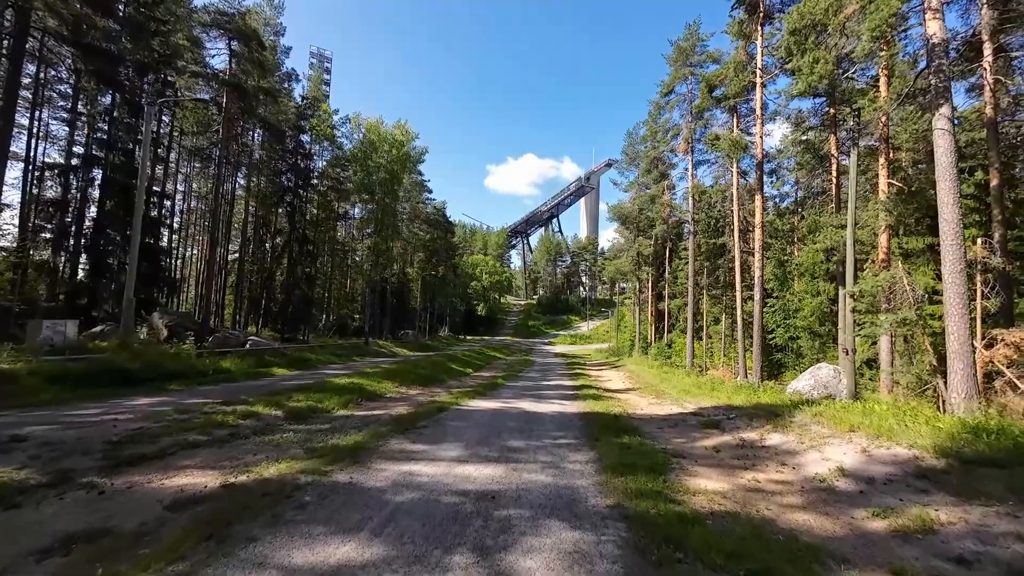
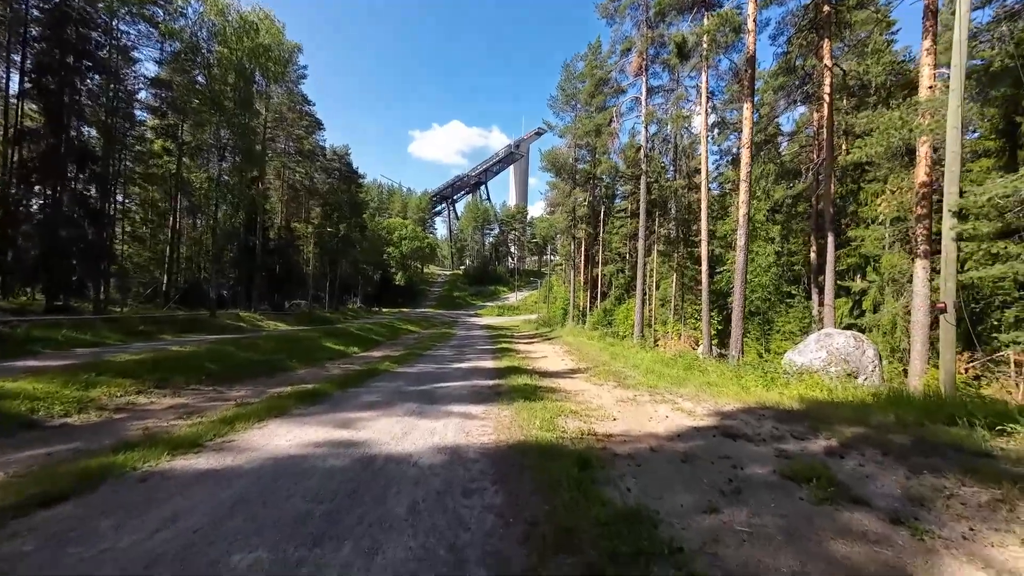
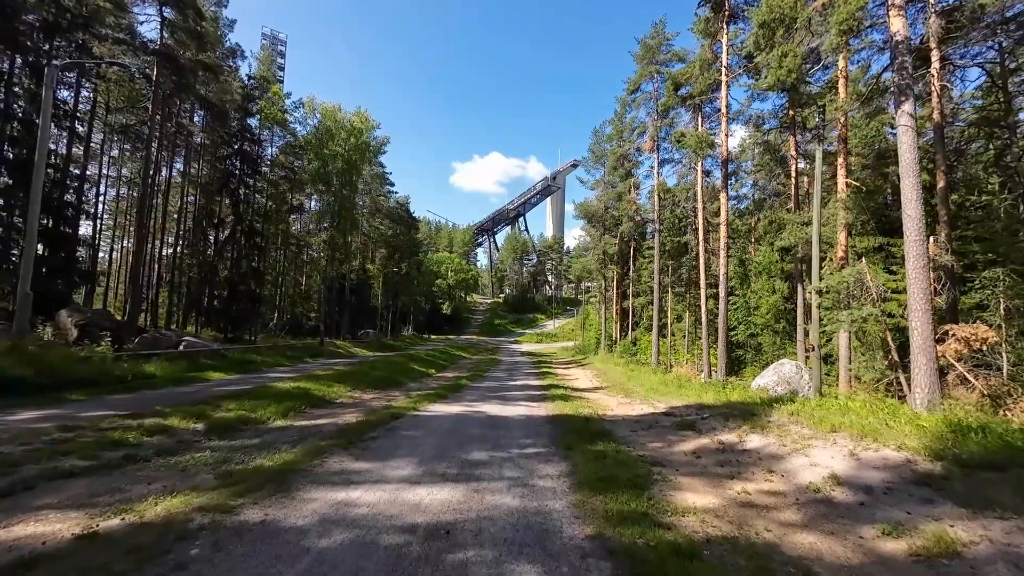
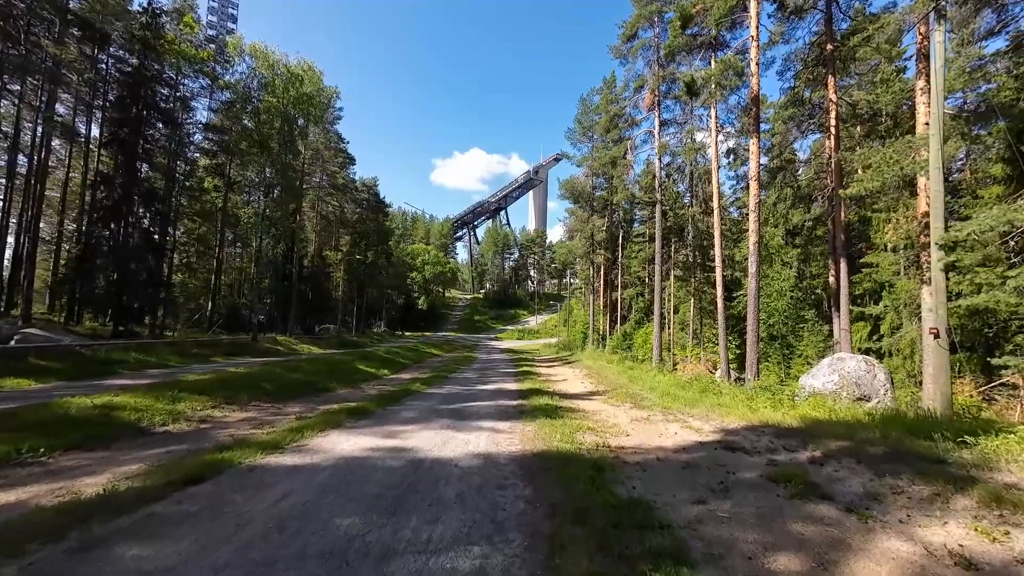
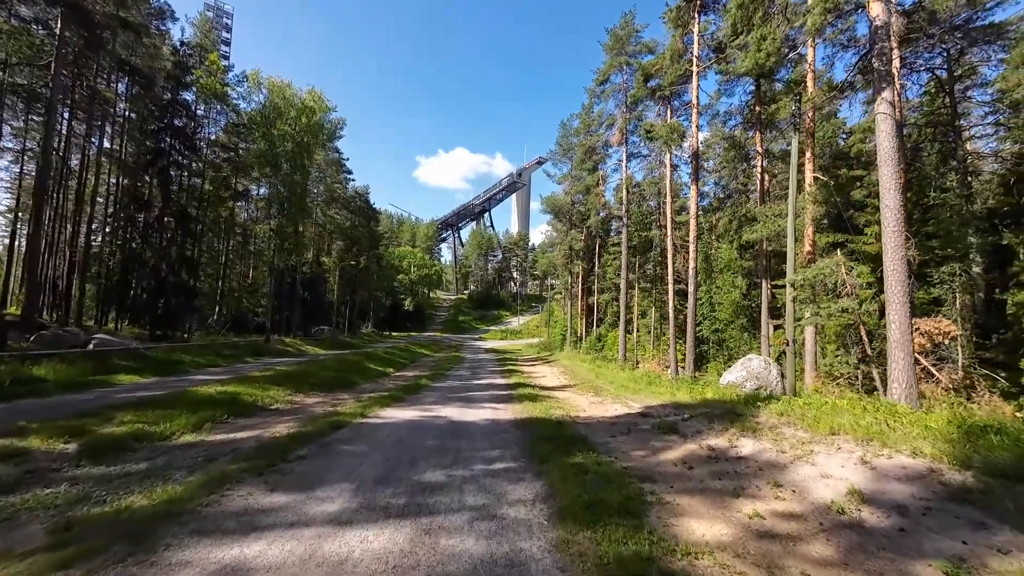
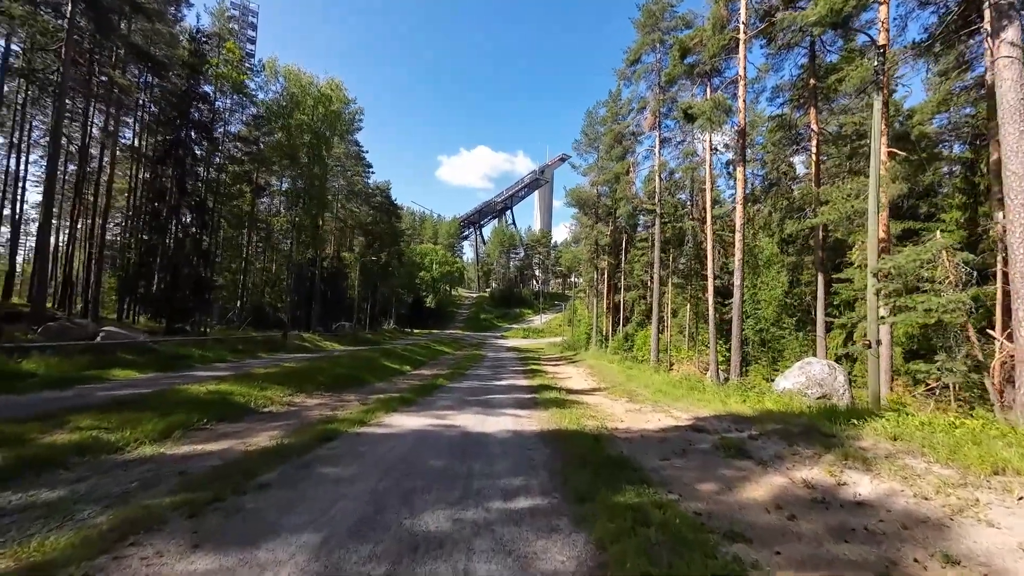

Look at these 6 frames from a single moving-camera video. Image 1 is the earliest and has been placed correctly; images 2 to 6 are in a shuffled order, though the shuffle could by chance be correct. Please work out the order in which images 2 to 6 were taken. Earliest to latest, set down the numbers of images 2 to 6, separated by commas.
3, 5, 6, 4, 2
